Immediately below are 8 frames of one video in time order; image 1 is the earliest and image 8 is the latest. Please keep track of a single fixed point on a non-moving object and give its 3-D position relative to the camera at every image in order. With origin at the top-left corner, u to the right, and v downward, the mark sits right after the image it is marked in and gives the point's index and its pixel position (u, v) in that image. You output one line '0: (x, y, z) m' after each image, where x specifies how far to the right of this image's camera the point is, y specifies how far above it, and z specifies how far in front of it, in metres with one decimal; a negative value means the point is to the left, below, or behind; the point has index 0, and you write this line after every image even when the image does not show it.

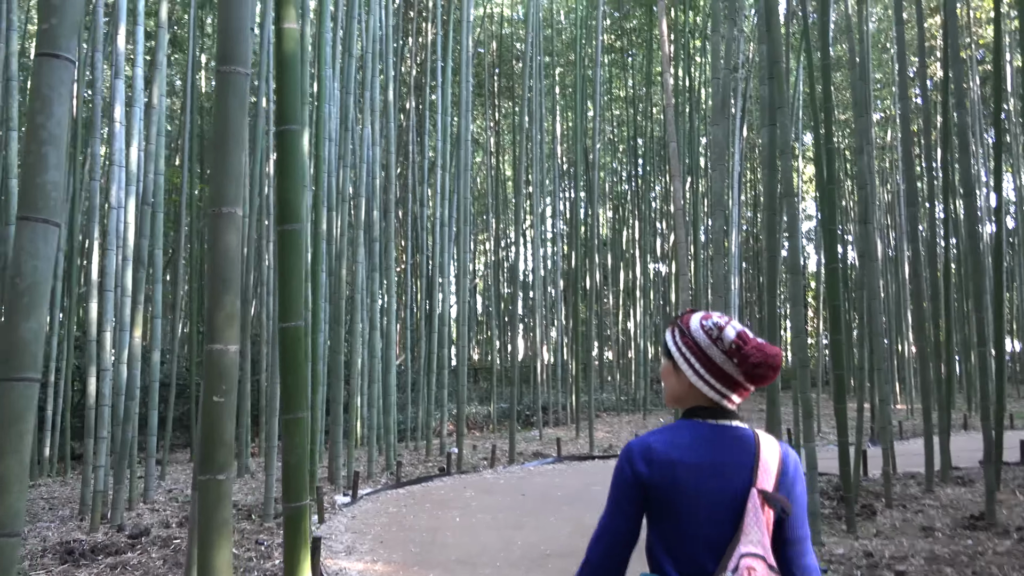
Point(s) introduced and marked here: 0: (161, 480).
0: (-2.1, -1.2, +5.0) m
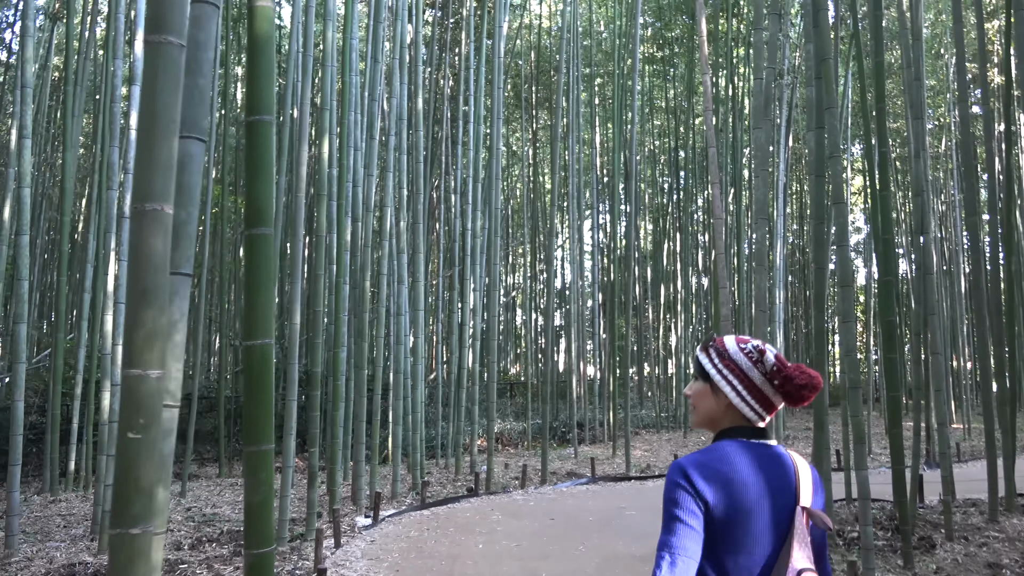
0: (-1.9, -1.2, +4.9) m
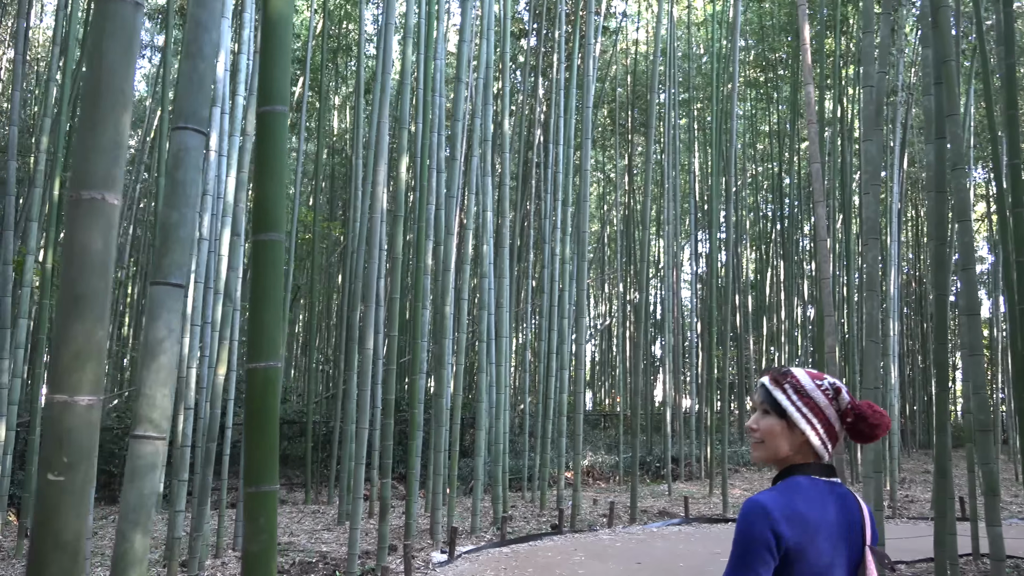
0: (-1.5, -1.4, +4.8) m
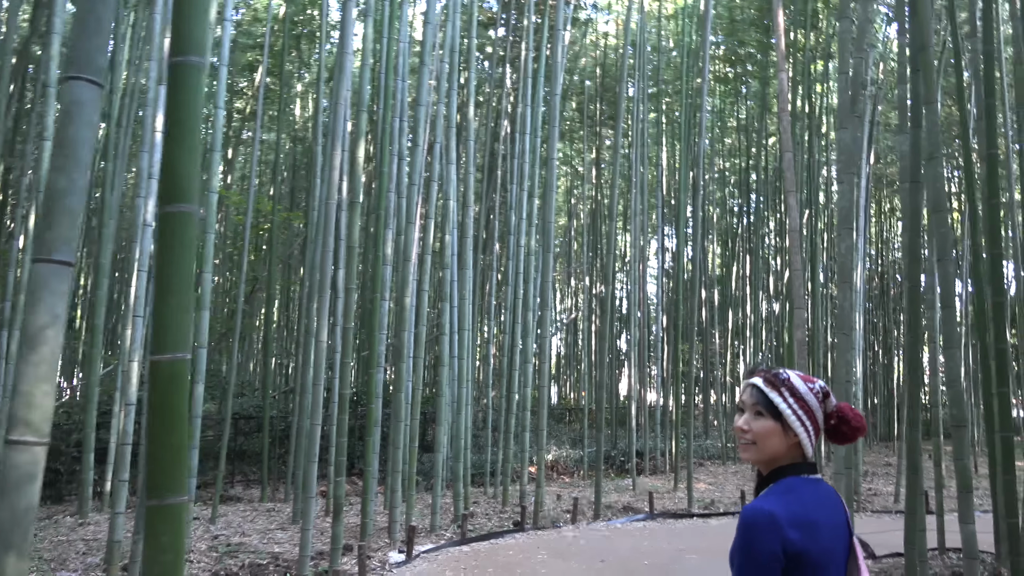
0: (-1.7, -1.3, +4.6) m
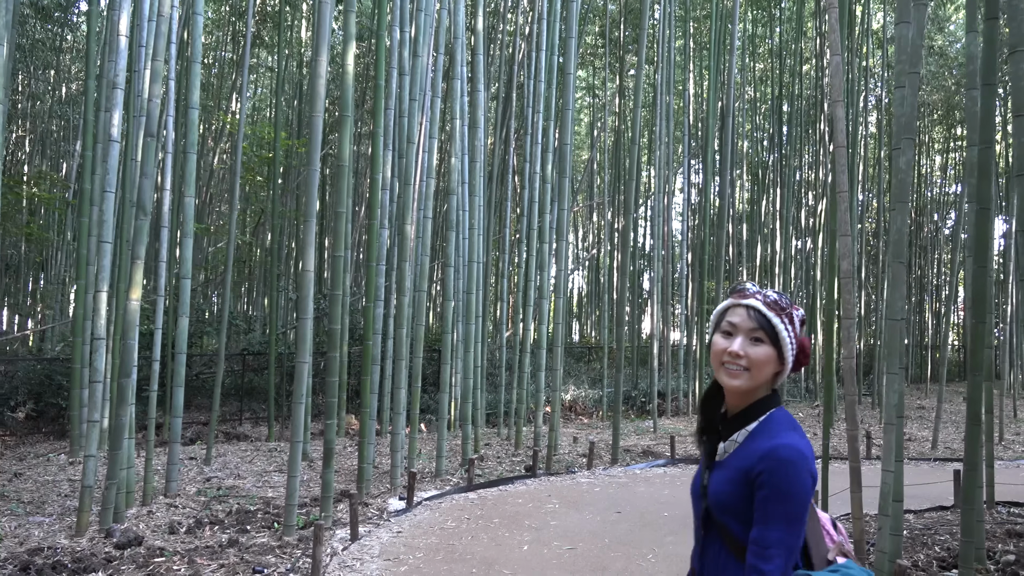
0: (-1.6, -0.9, +4.4) m
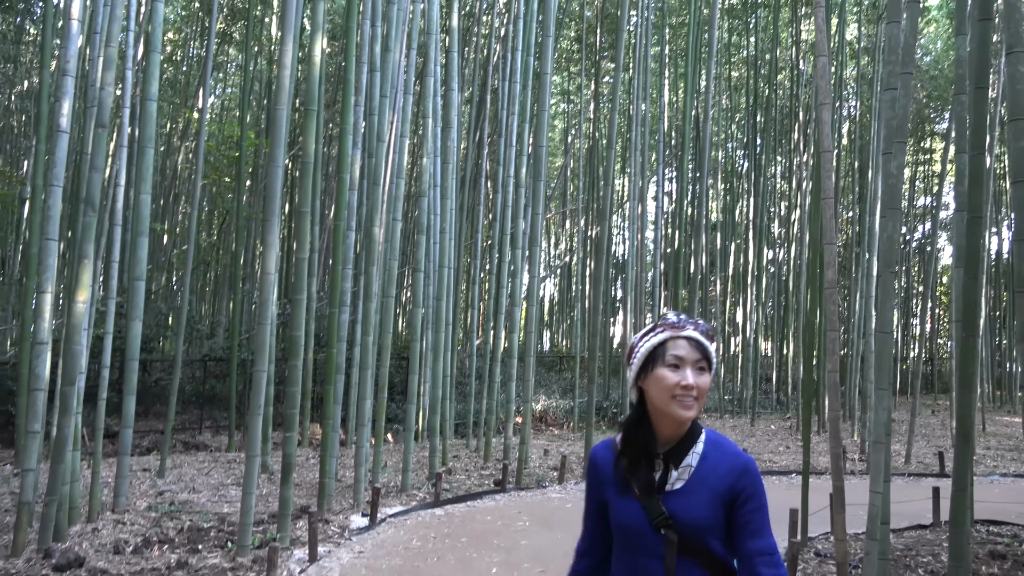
0: (-1.8, -0.9, +4.2) m
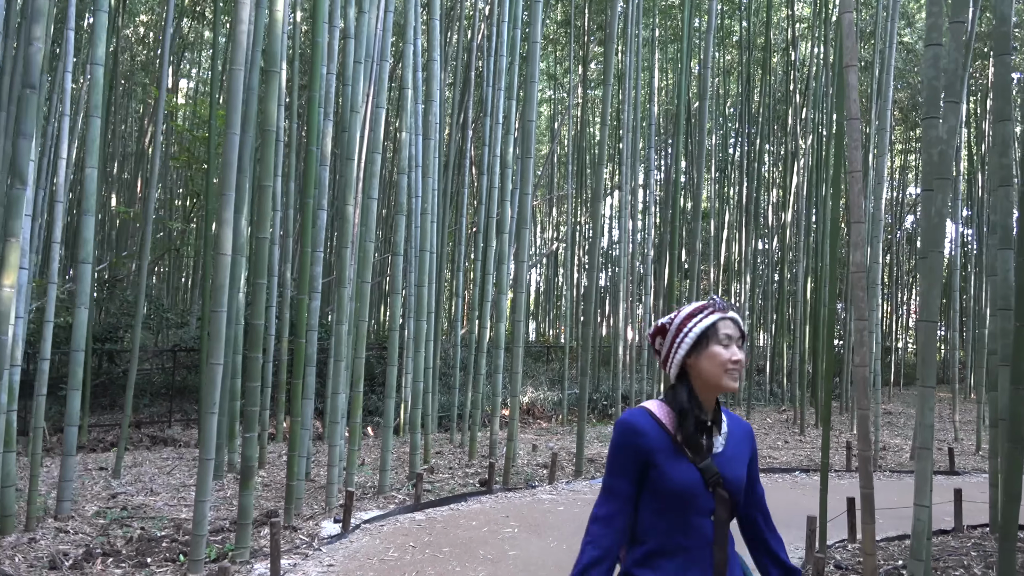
0: (-1.8, -0.9, +3.8) m
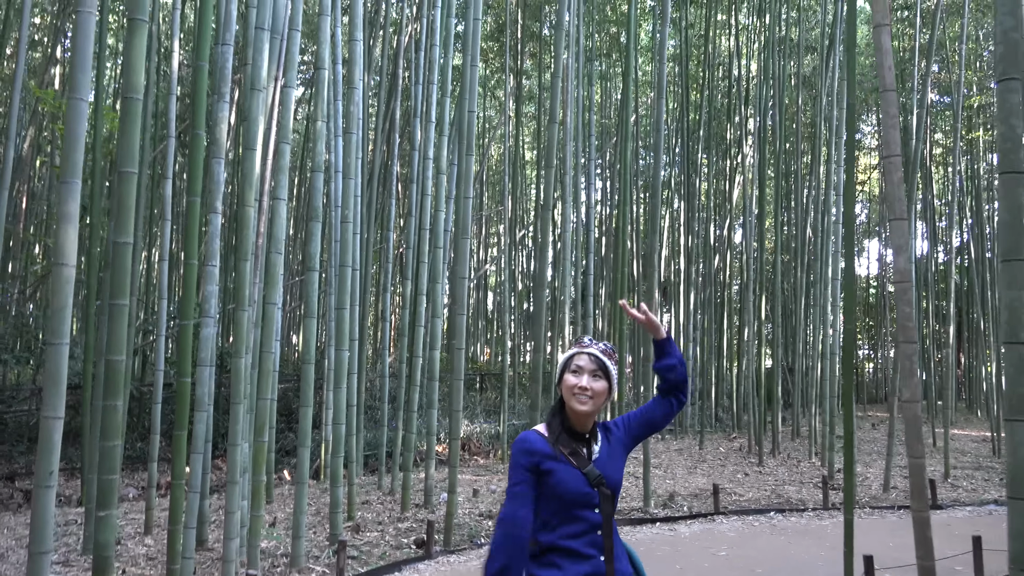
0: (-2.0, -1.0, +3.1) m
